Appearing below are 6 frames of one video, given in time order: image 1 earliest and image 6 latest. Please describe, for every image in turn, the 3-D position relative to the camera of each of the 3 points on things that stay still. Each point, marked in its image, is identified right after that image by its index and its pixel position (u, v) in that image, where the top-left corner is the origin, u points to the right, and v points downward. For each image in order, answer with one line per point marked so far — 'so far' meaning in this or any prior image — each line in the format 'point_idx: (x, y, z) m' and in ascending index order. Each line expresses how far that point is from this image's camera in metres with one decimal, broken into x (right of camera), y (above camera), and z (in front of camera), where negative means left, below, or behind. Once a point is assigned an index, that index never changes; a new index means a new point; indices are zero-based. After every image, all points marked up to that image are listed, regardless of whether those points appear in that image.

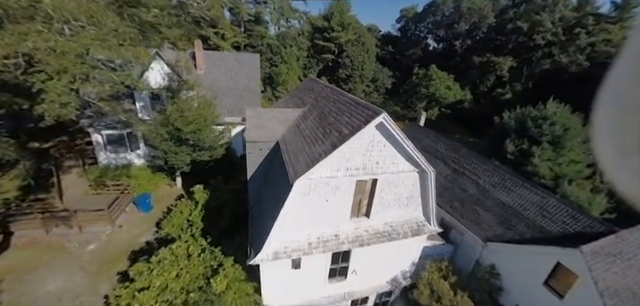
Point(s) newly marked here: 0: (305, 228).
0: (-0.5, -2.4, +8.0) m
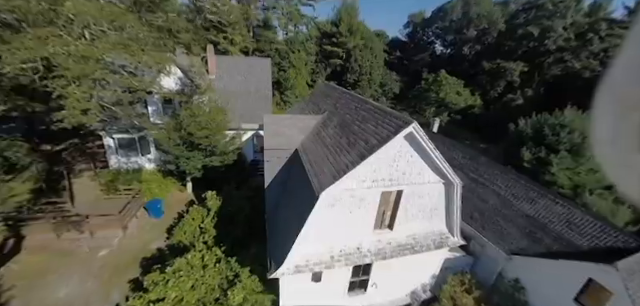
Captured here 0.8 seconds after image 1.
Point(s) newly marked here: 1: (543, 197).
0: (+0.2, -2.7, +7.7) m
1: (+10.9, -2.2, +12.4) m
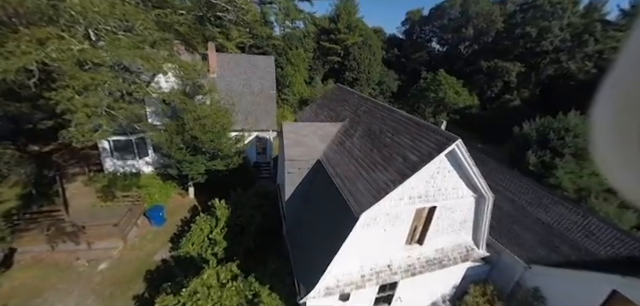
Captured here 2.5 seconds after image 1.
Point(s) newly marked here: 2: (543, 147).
0: (+1.1, -3.1, +7.3) m
1: (+11.7, -2.6, +12.4) m
2: (+17.7, +0.5, +19.9) m
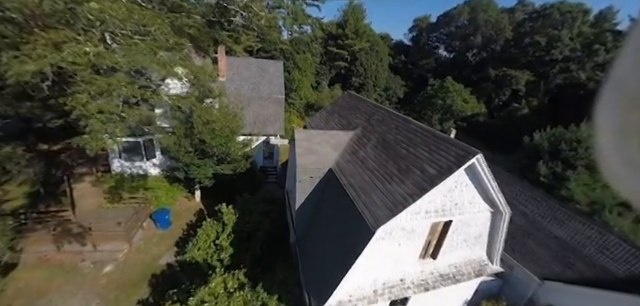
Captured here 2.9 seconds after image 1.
0: (+1.4, -3.4, +7.1) m
1: (+12.1, -3.2, +12.0) m
2: (+18.2, -0.4, +19.6) m
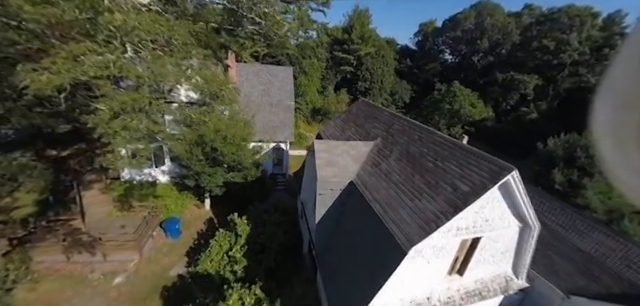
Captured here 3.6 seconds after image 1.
0: (+2.1, -3.8, +6.8) m
1: (+12.8, -3.6, +11.6) m
2: (+19.0, -0.9, +19.2) m
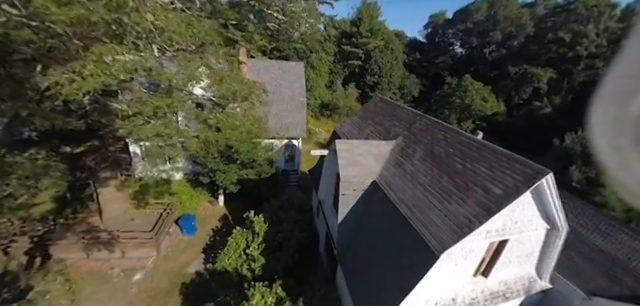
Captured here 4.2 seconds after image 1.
0: (+2.8, -3.8, +6.7) m
1: (+13.6, -3.5, +11.4) m
2: (+19.9, -0.7, +18.8) m
